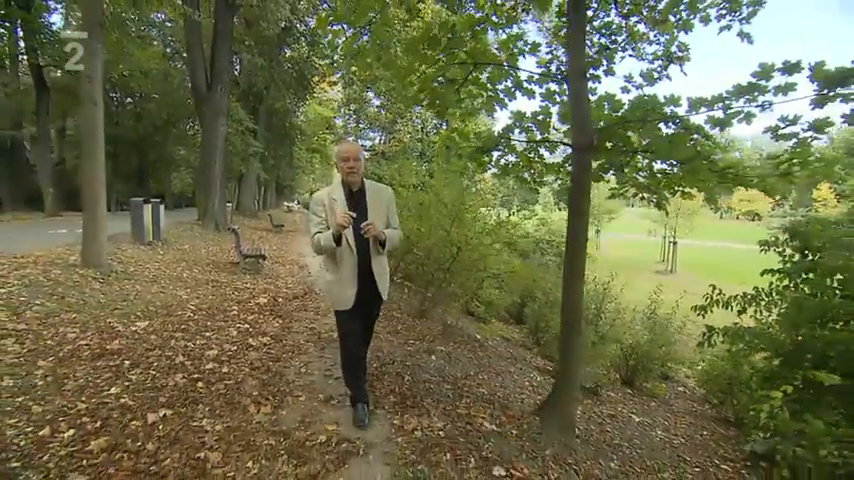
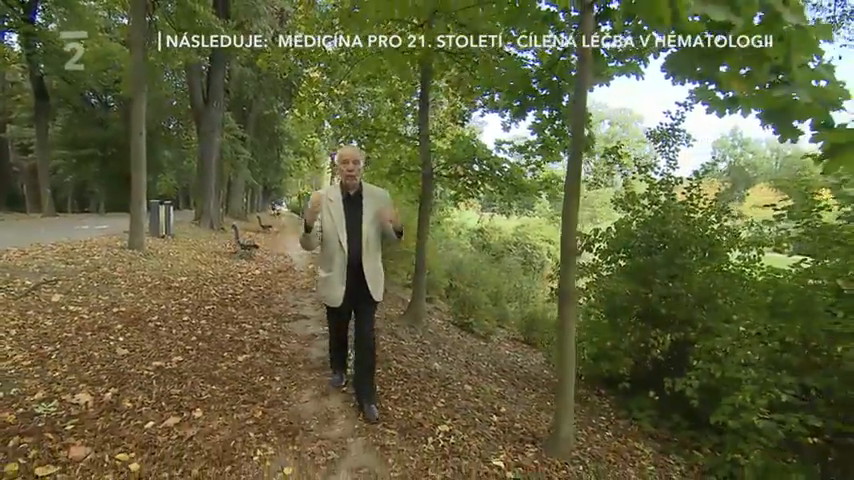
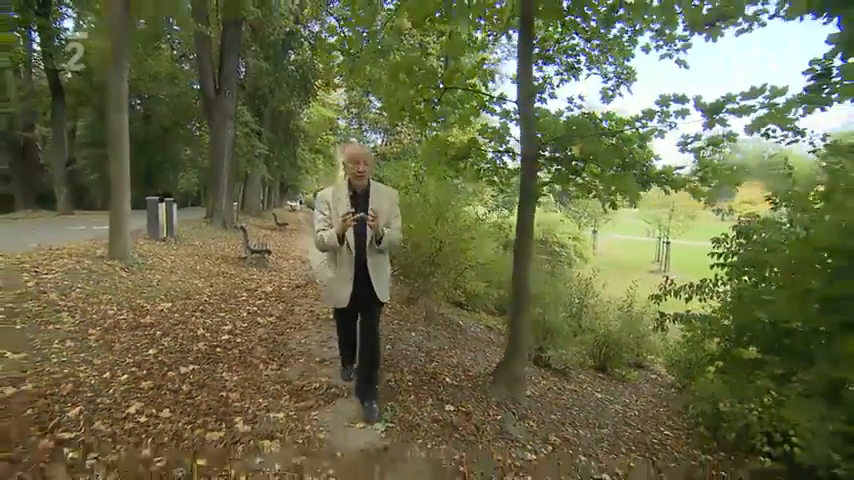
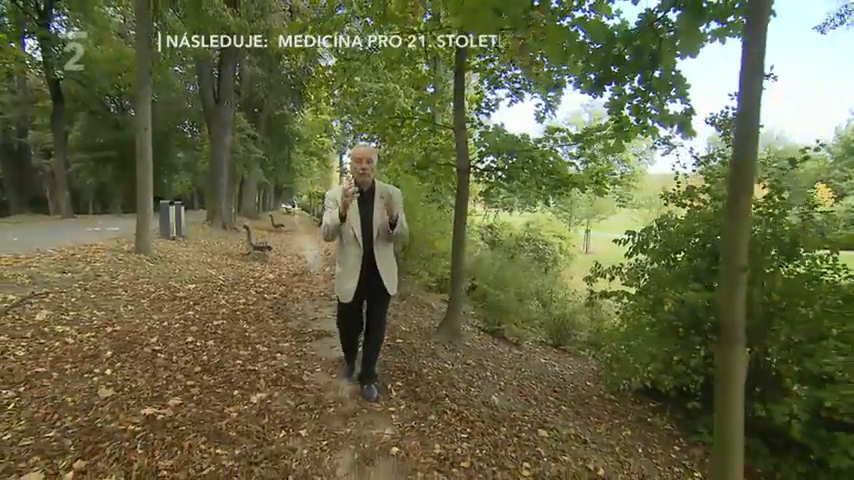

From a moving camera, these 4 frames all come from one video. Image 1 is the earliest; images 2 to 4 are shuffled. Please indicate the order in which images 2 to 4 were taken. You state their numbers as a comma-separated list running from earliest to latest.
3, 4, 2
